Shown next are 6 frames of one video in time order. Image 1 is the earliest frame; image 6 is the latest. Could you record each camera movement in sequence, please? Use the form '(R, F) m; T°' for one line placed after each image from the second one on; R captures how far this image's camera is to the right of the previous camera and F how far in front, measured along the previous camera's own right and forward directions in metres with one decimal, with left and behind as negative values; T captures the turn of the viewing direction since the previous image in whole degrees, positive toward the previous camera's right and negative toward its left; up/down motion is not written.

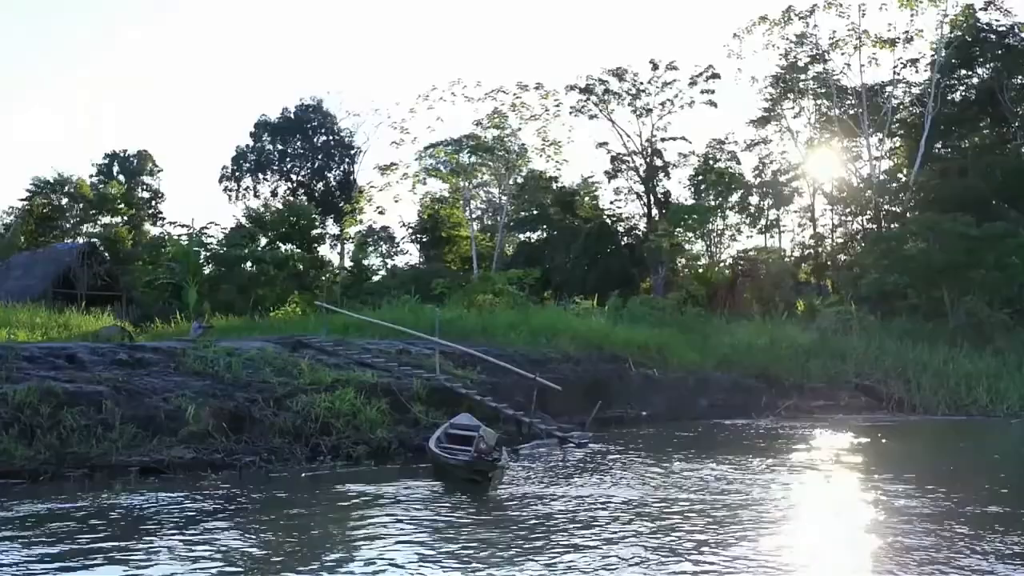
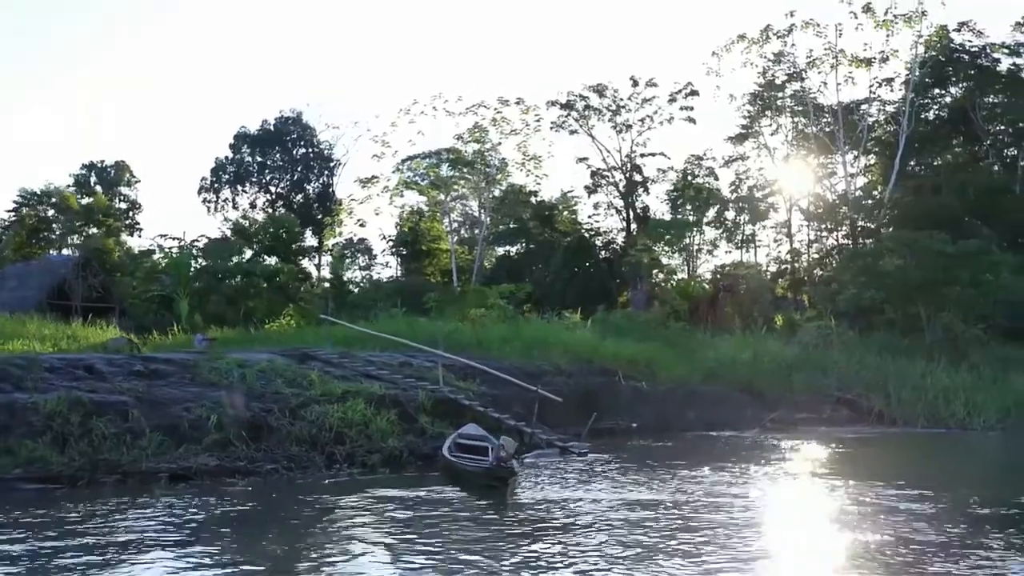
(-0.3, -0.4) m; +1°
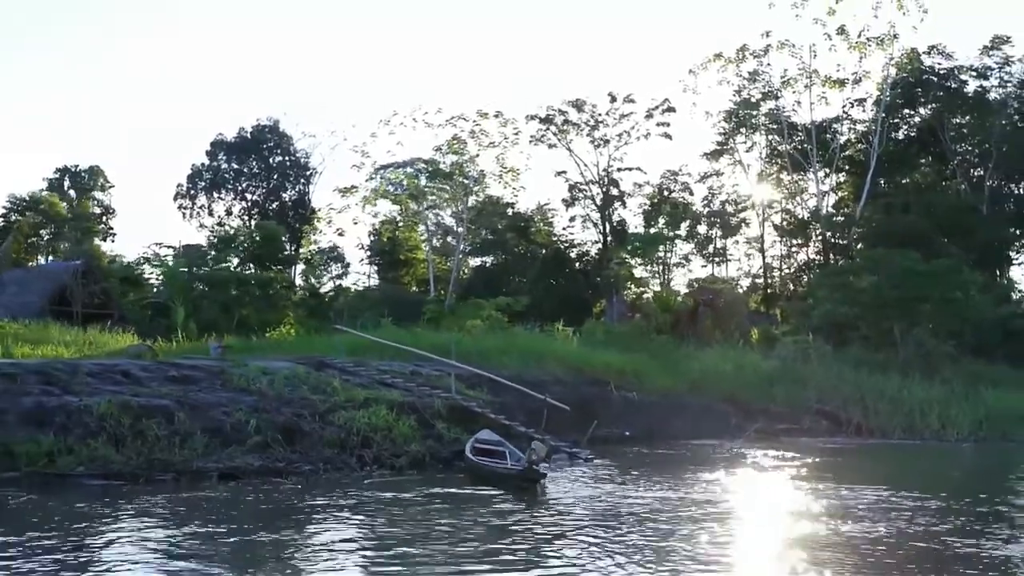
(-0.5, -0.7) m; +2°
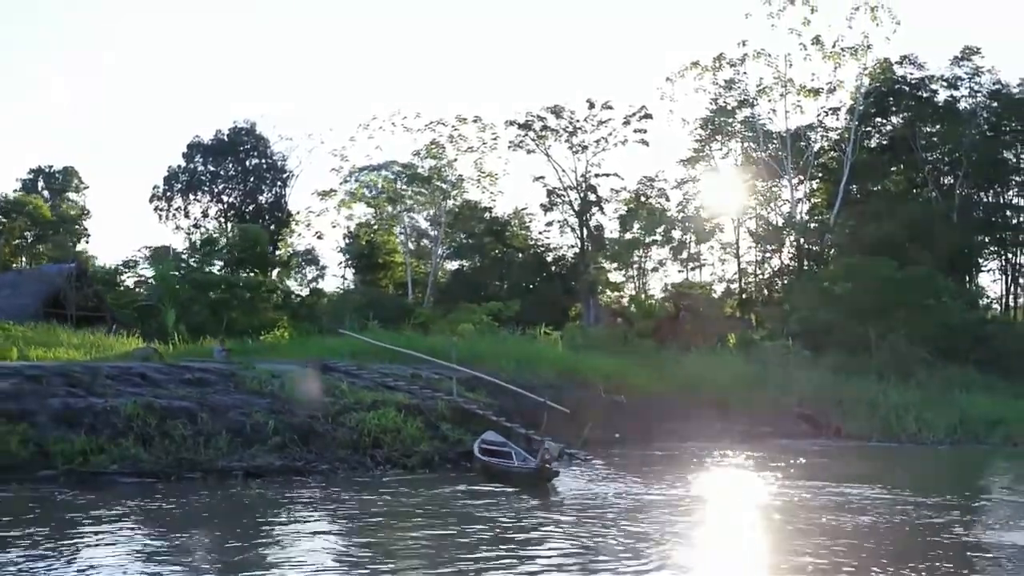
(-0.3, -0.5) m; +1°
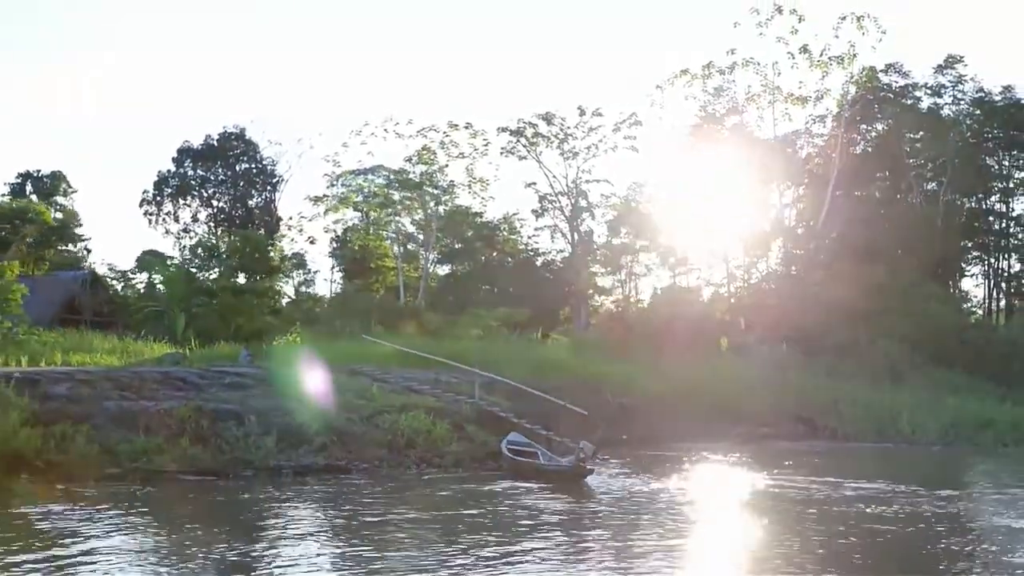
(-0.4, -0.6) m; +1°
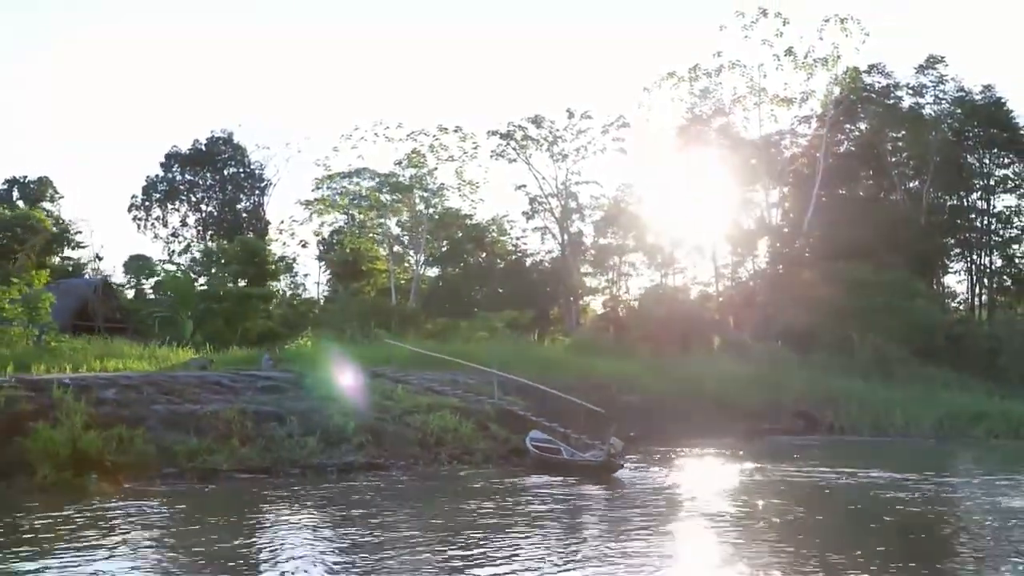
(-0.4, -0.6) m; +1°
